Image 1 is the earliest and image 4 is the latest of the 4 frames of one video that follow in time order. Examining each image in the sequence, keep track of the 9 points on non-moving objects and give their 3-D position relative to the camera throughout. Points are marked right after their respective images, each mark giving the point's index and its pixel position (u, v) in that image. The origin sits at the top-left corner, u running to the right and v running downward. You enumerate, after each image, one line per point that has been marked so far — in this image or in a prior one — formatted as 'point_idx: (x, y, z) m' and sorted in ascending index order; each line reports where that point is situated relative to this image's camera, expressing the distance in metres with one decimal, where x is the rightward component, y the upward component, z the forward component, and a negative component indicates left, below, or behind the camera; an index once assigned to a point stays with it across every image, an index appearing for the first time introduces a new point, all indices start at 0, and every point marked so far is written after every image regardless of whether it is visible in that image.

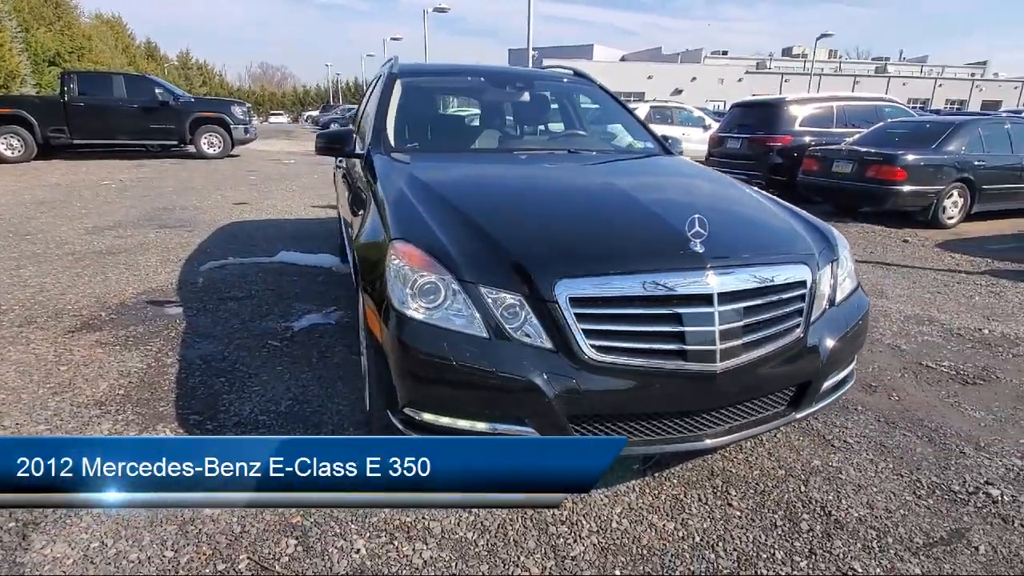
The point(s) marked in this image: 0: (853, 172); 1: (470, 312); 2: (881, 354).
0: (+5.2, +1.8, +9.0) m
1: (-0.2, -0.1, +2.1) m
2: (+2.4, -0.4, +3.9) m
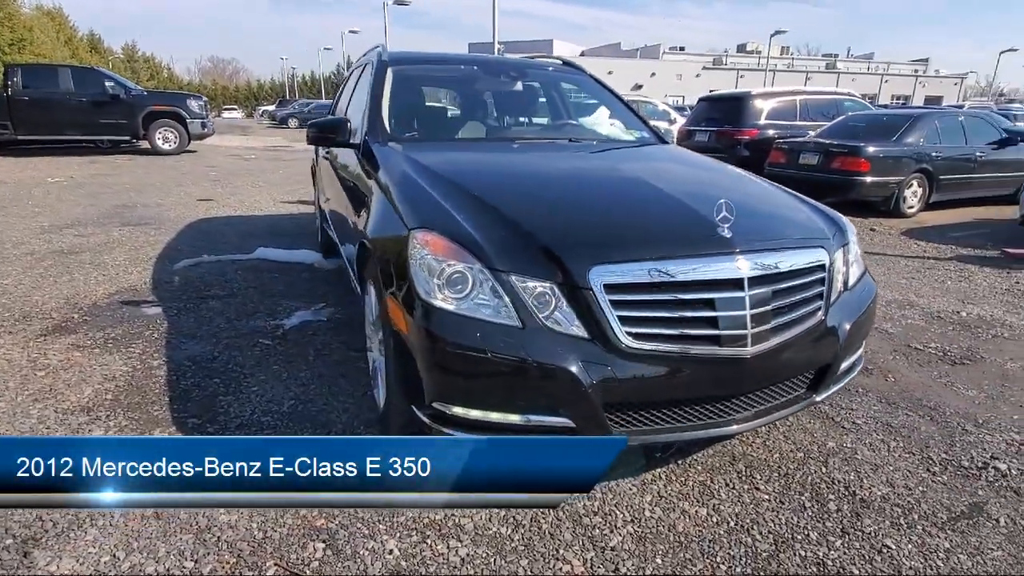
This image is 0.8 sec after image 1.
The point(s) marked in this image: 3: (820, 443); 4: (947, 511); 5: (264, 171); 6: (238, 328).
0: (+4.8, +2.0, +9.3) m
1: (0.0, 0.0, +2.0) m
2: (+2.4, -0.3, +4.0) m
3: (+1.4, -0.7, +2.6) m
4: (+1.6, -0.8, +2.2) m
5: (-5.3, +2.5, +12.7) m
6: (-1.8, -0.3, +3.9) m
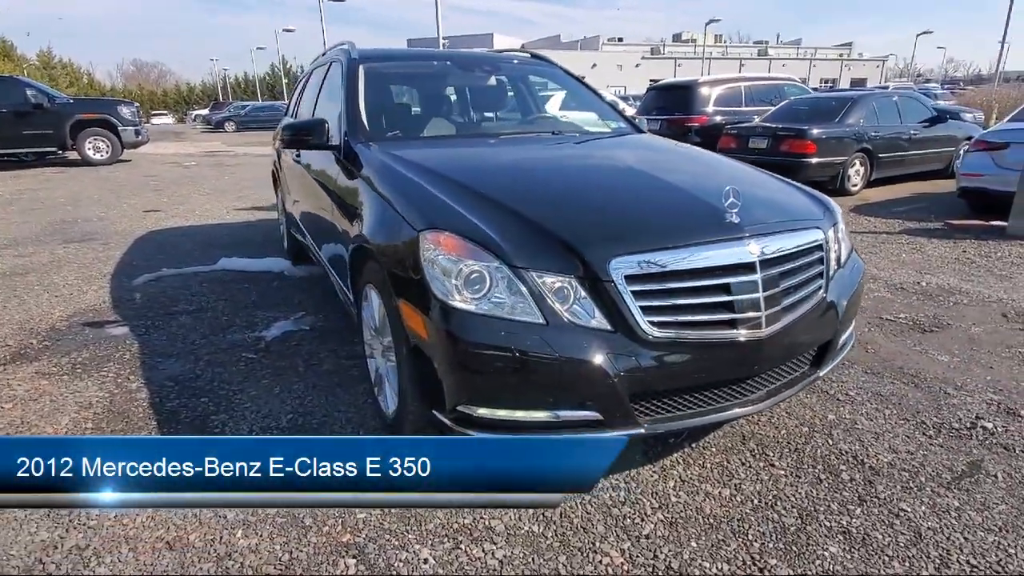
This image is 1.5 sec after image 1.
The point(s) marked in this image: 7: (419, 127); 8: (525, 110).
0: (+4.2, +2.3, +9.6) m
1: (0.0, 0.0, +2.0) m
2: (+2.3, -0.2, +4.2) m
3: (+1.4, -0.6, +2.7) m
4: (+1.7, -0.7, +2.3) m
5: (-6.2, +2.3, +12.2) m
6: (-1.9, -0.3, +3.7) m
7: (-0.6, +1.0, +3.6) m
8: (+0.1, +1.2, +4.0) m
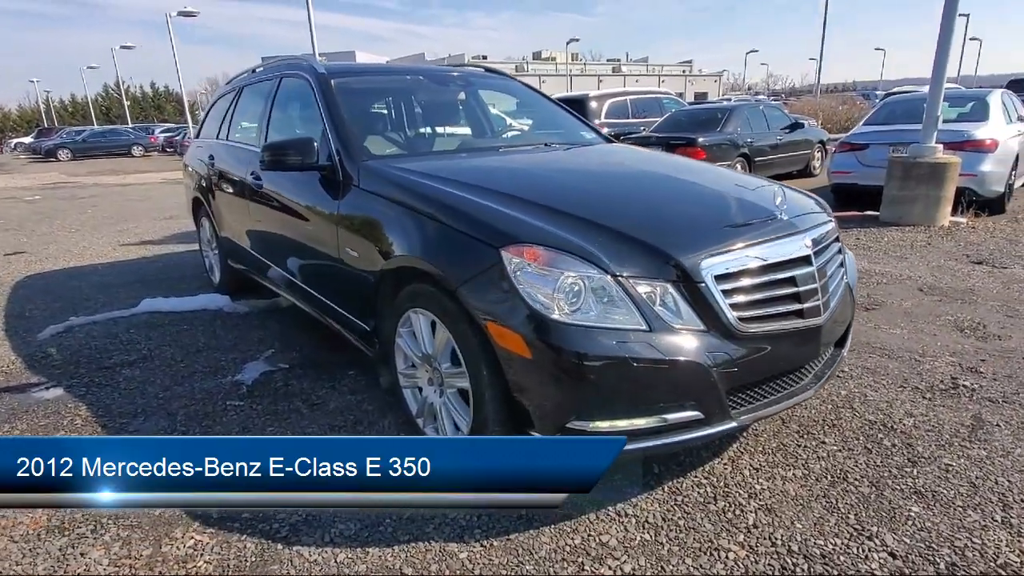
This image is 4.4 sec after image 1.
0: (+2.6, +2.3, +10.3) m
1: (+0.4, -0.1, +2.0) m
2: (+2.2, -0.1, +4.6) m
3: (+1.6, -0.5, +3.0) m
4: (+2.0, -0.6, +2.6) m
5: (-8.0, +1.4, +10.7) m
6: (-1.8, -0.6, +3.3) m
7: (-0.6, +0.8, +3.4) m
8: (-0.1, +1.1, +4.0) m
